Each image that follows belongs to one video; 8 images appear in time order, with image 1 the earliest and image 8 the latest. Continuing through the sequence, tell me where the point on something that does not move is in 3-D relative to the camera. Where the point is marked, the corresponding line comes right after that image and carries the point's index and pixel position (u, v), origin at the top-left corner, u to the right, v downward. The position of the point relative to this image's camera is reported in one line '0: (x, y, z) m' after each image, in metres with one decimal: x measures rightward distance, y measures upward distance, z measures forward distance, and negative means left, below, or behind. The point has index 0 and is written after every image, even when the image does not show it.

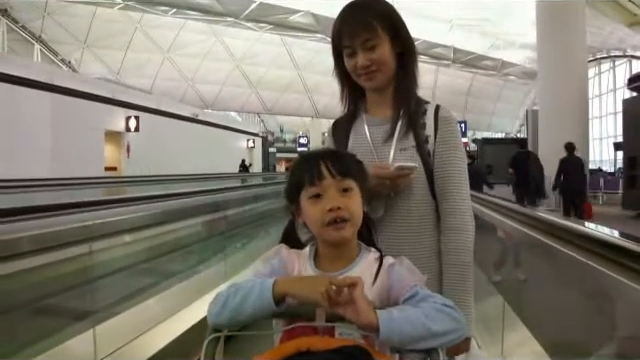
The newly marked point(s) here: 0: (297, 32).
0: (-0.7, +4.4, +19.4) m
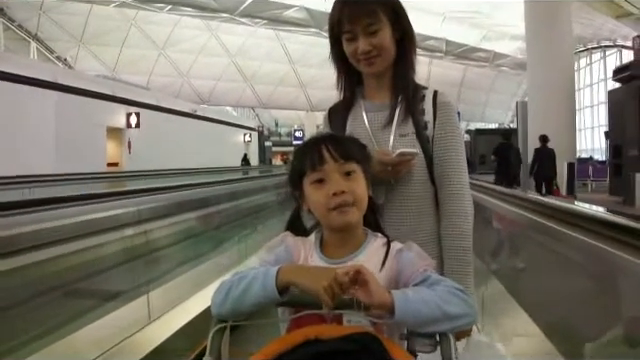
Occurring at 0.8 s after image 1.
0: (-0.9, +4.6, +19.6) m
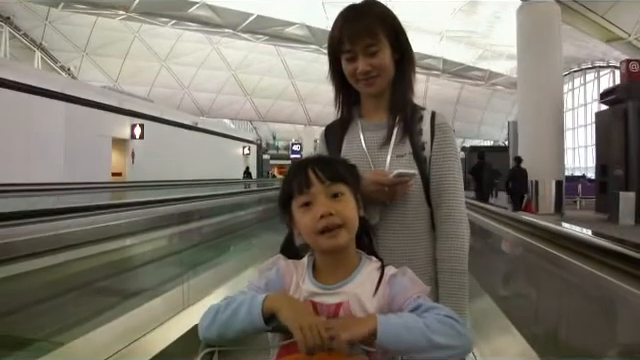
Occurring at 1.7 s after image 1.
0: (-0.9, +4.2, +20.0) m
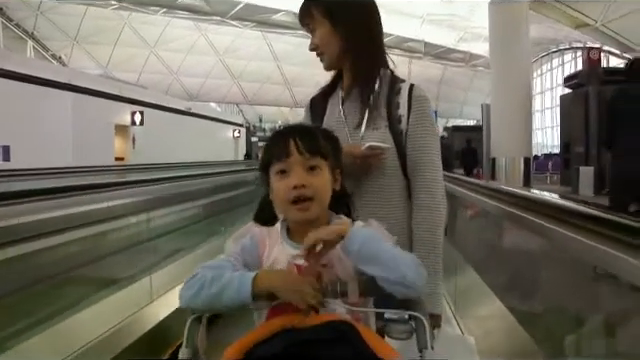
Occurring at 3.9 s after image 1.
0: (-1.4, +4.8, +20.4) m
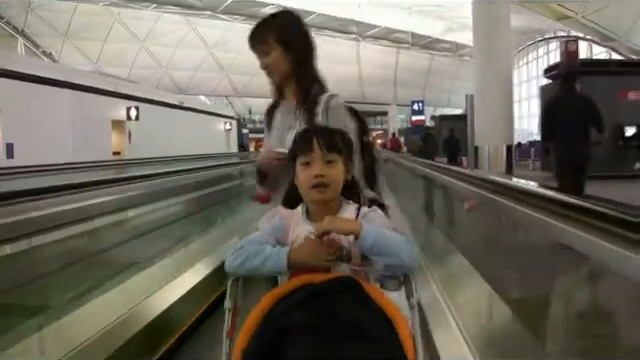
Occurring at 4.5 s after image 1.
0: (-1.8, +5.1, +20.7) m
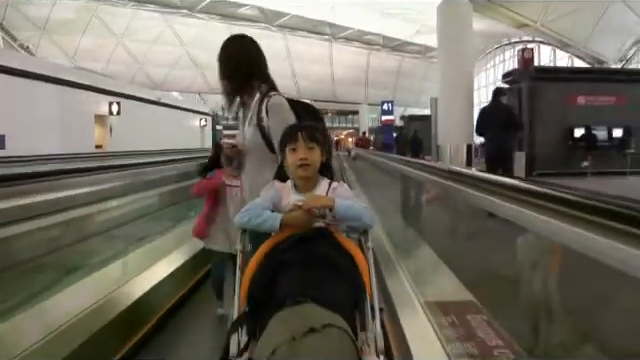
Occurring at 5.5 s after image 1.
0: (-2.6, +5.2, +21.1) m
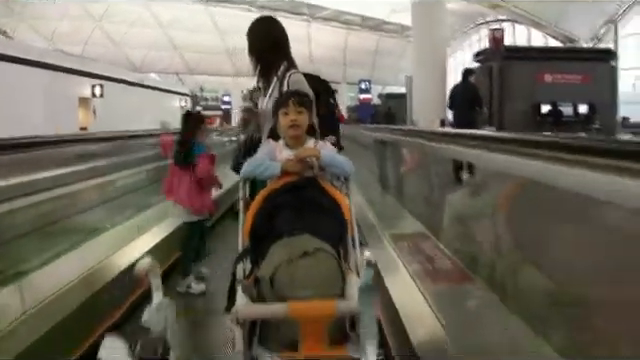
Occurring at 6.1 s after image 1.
0: (-3.3, +5.9, +21.2) m
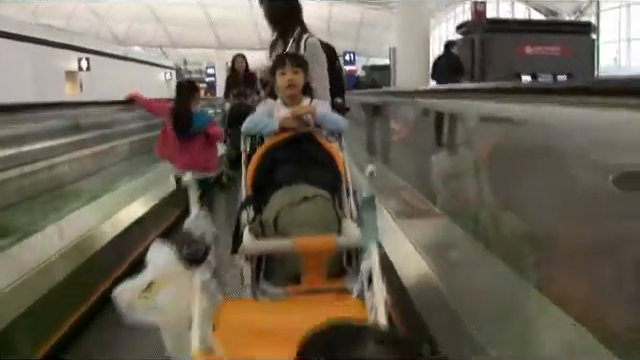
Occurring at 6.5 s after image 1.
0: (-3.8, +6.8, +21.0) m
